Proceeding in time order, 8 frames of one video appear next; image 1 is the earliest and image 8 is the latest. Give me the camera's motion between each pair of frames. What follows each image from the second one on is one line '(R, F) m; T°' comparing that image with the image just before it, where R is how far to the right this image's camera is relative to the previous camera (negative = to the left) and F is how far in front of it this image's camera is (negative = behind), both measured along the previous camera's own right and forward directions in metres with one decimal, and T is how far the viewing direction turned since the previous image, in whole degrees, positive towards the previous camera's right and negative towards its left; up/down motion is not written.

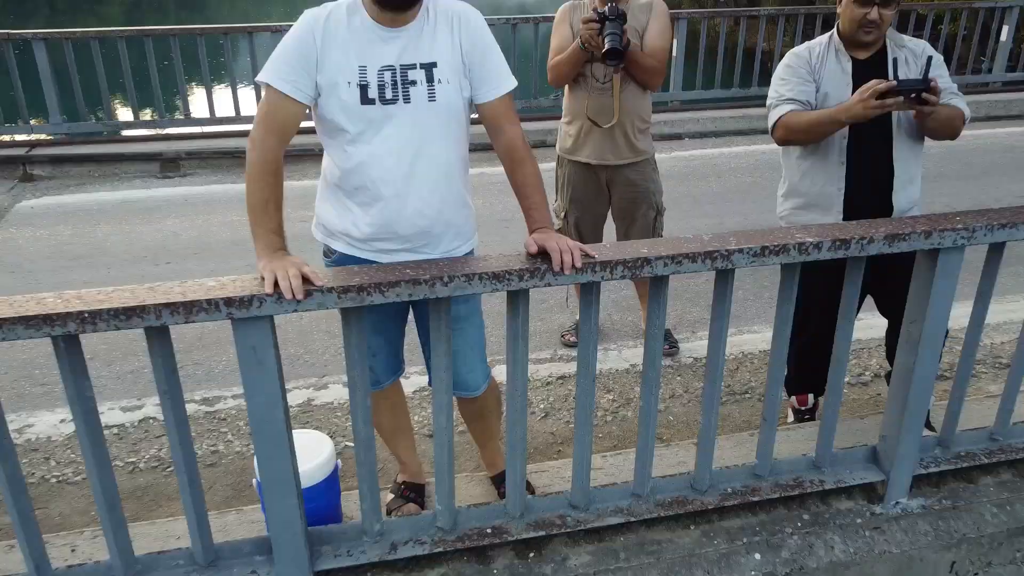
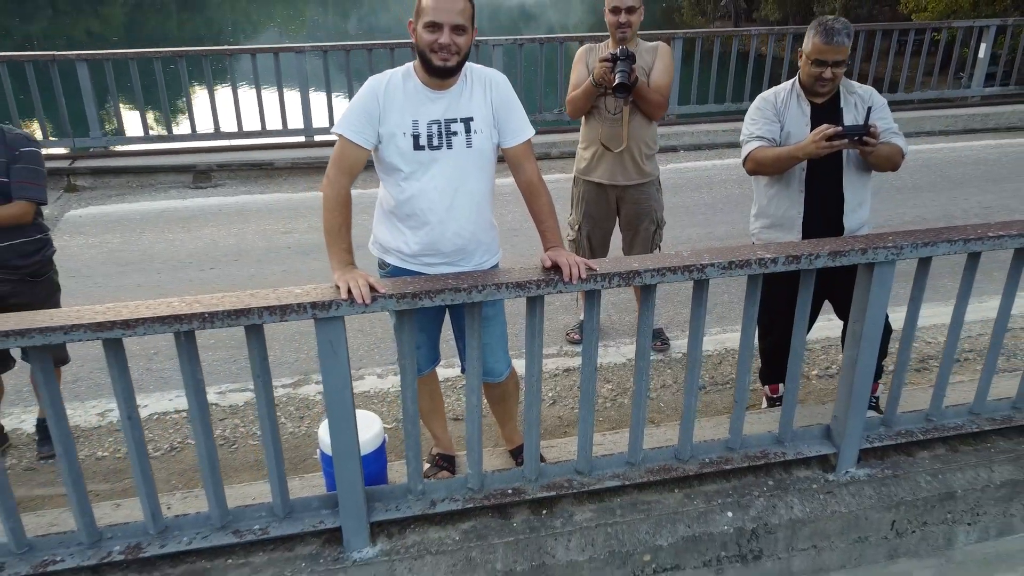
(0.0, -0.4) m; 0°
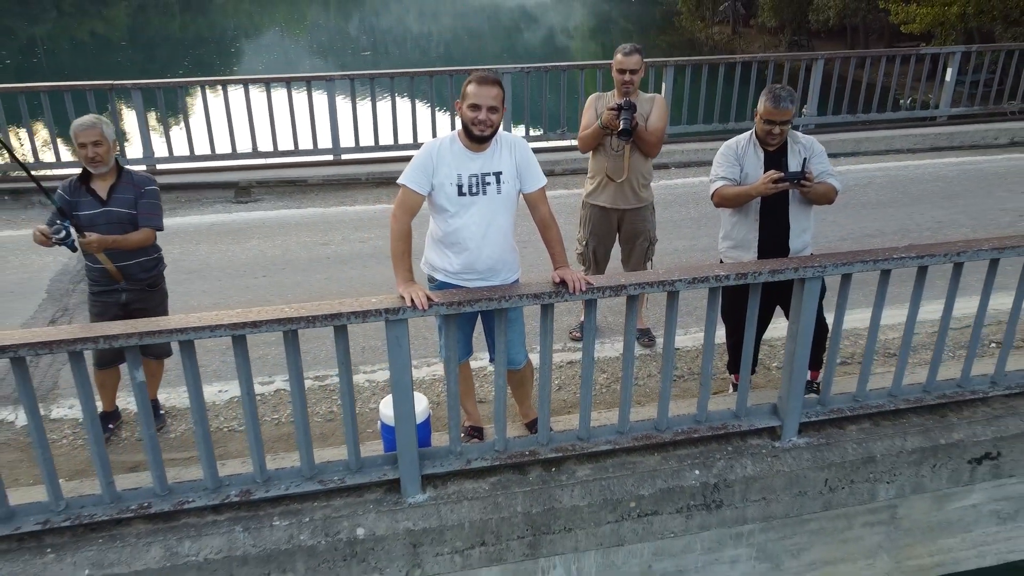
(-0.1, -0.7) m; 0°
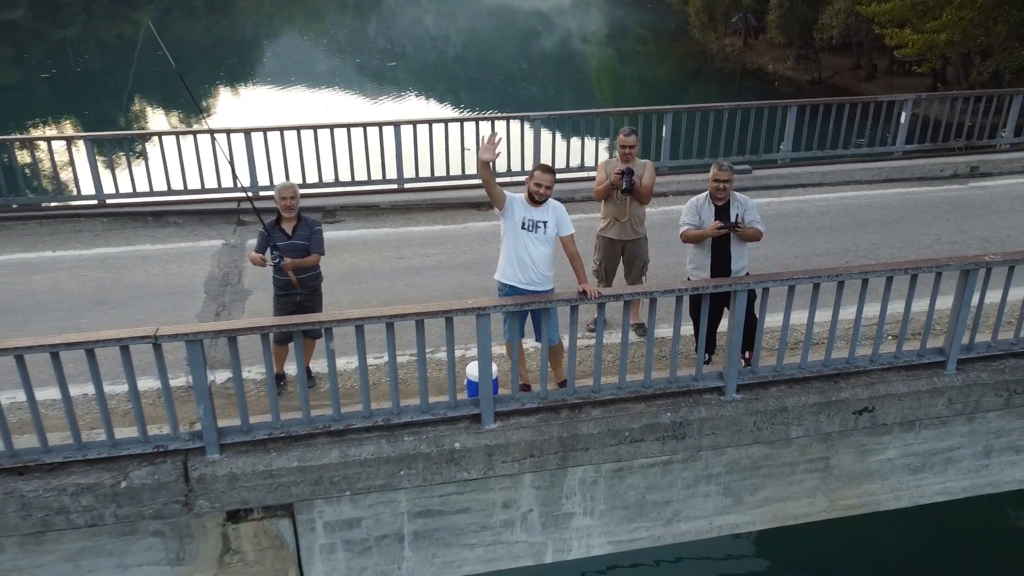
(-0.1, -1.7) m; -1°
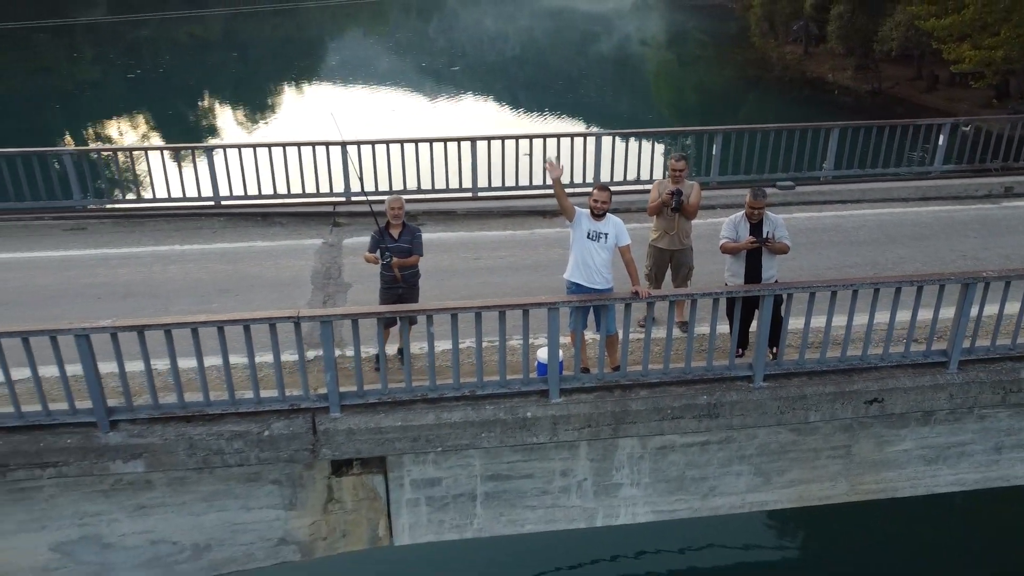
(-0.1, -1.0) m; -4°
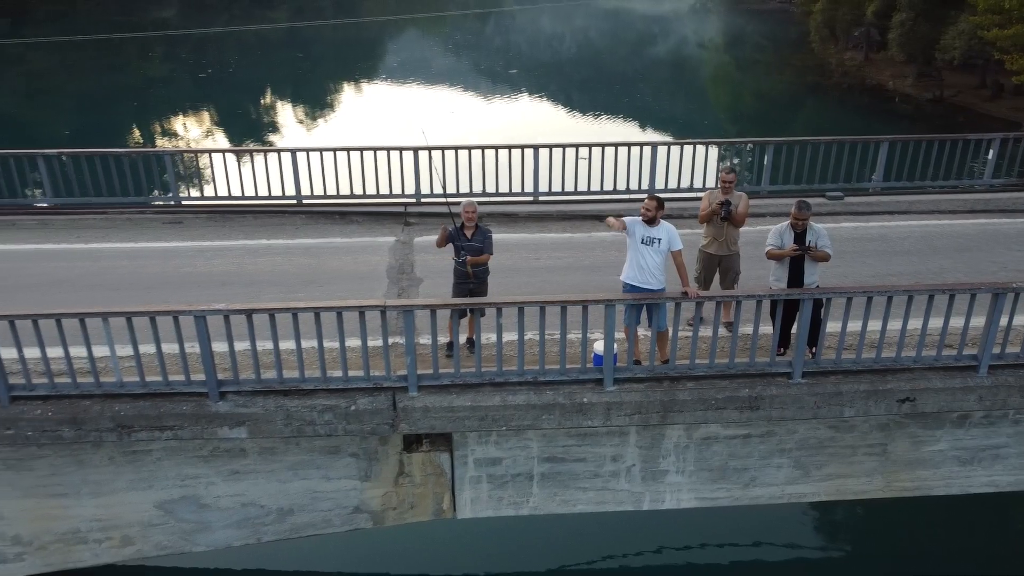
(-0.1, -0.6) m; -3°
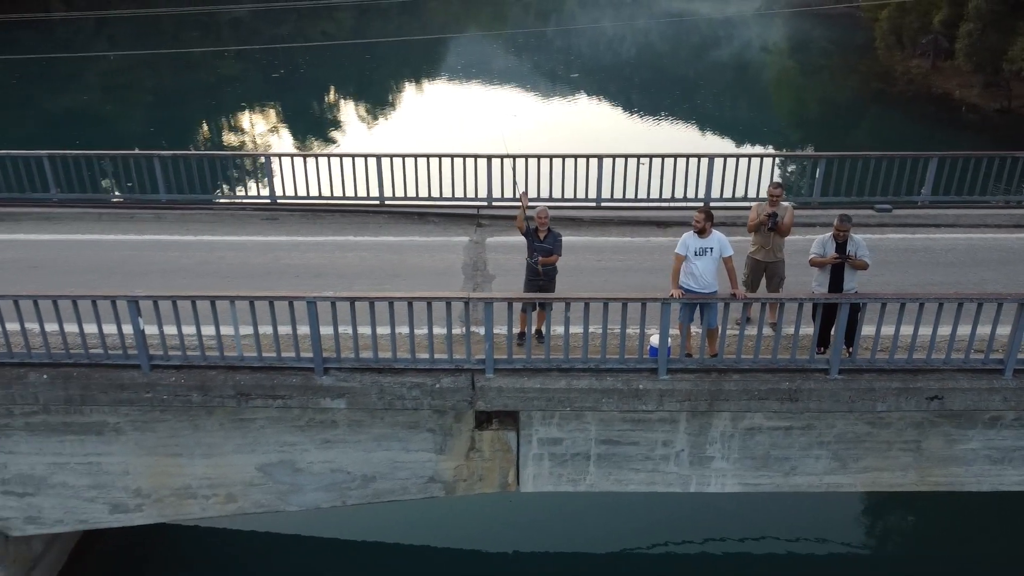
(-0.1, -0.9) m; -4°
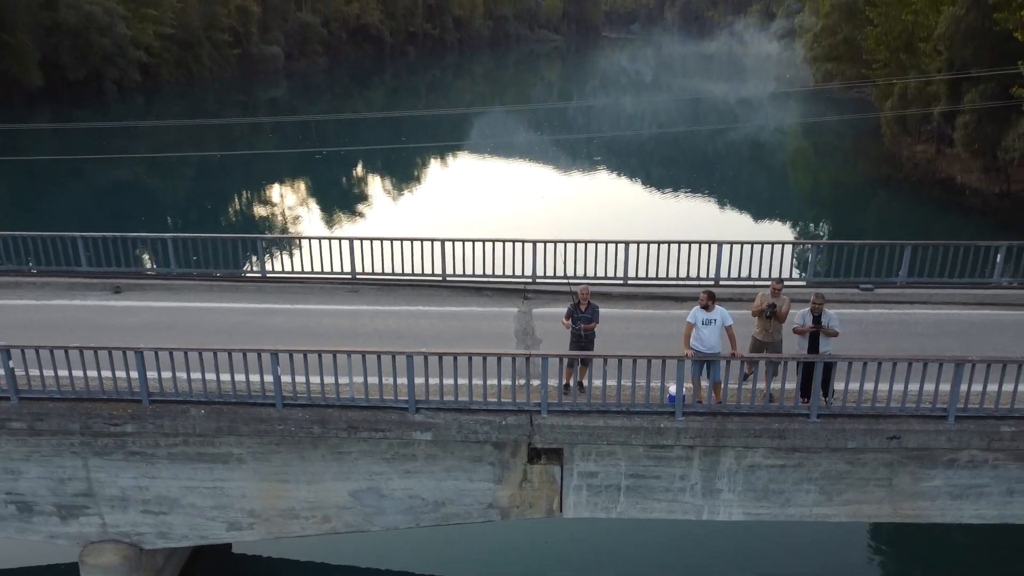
(-0.3, -2.1) m; -1°
